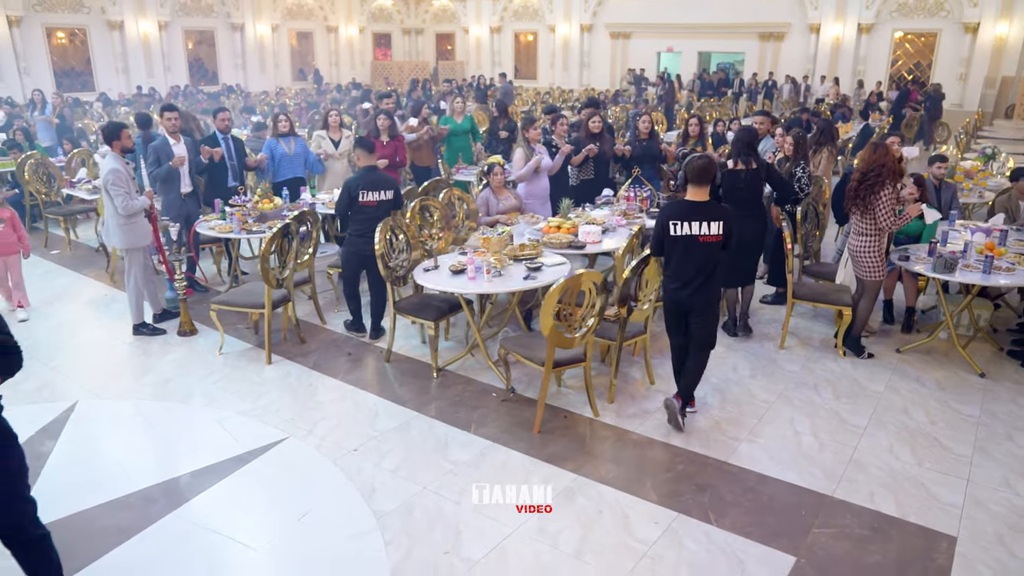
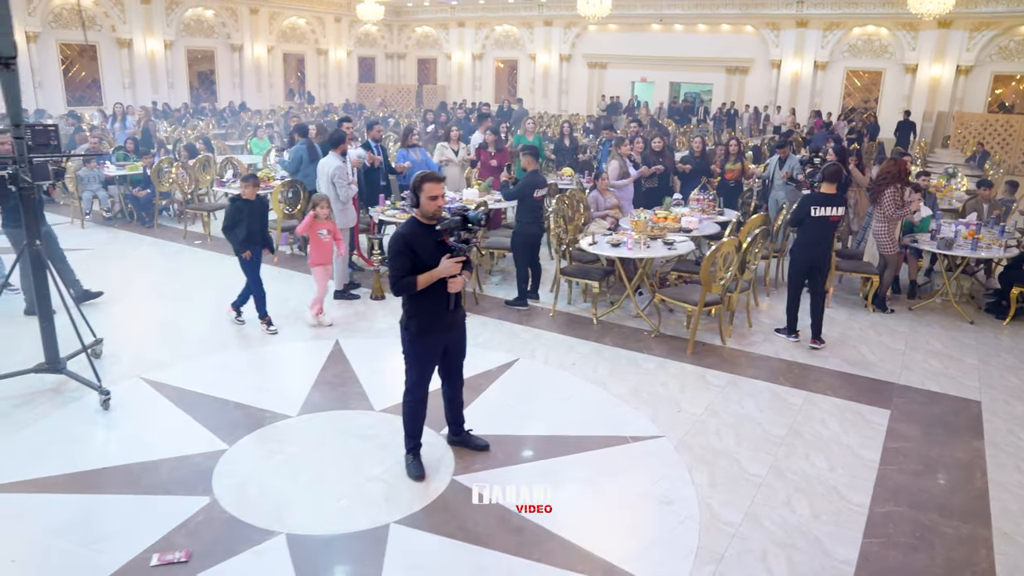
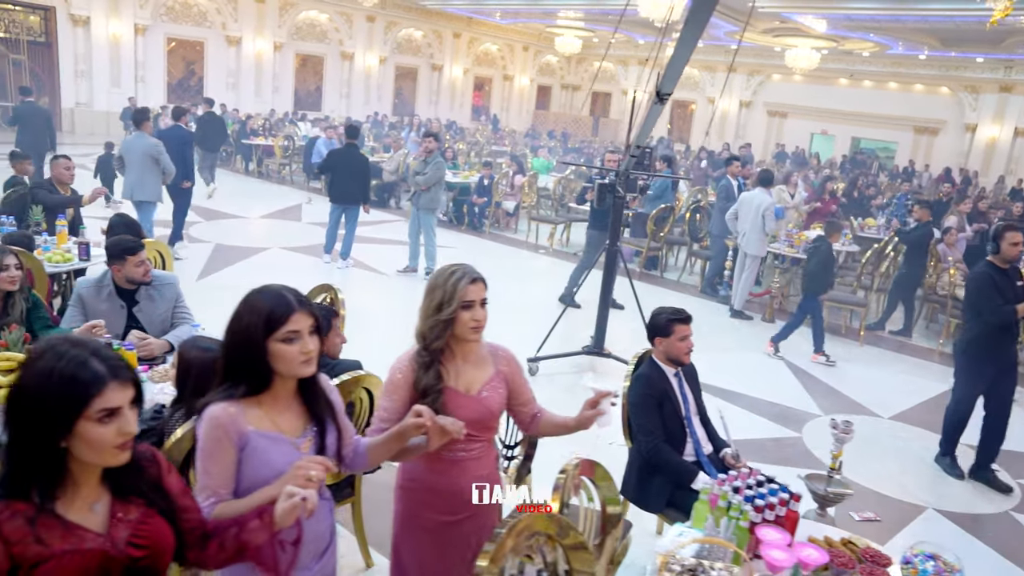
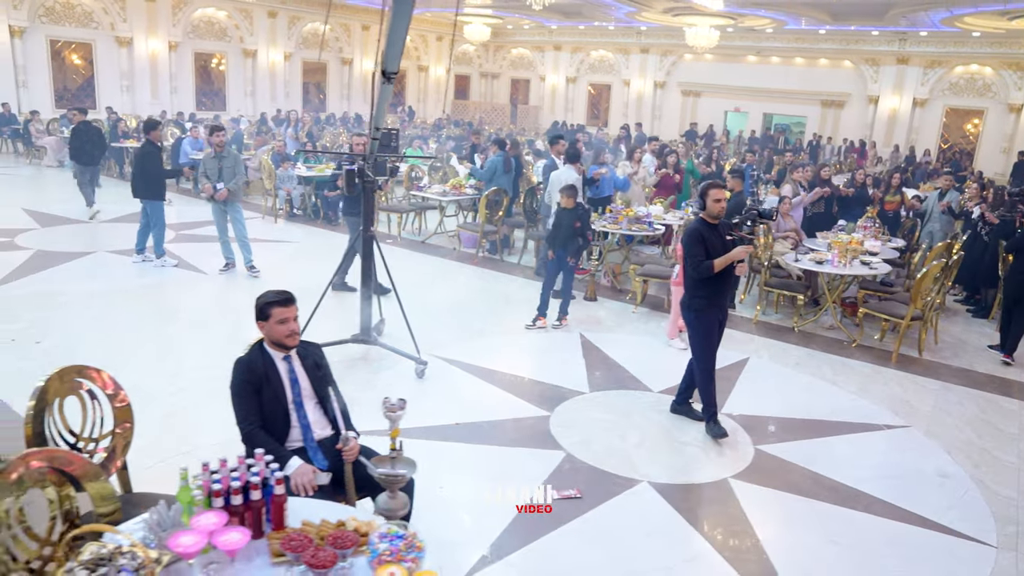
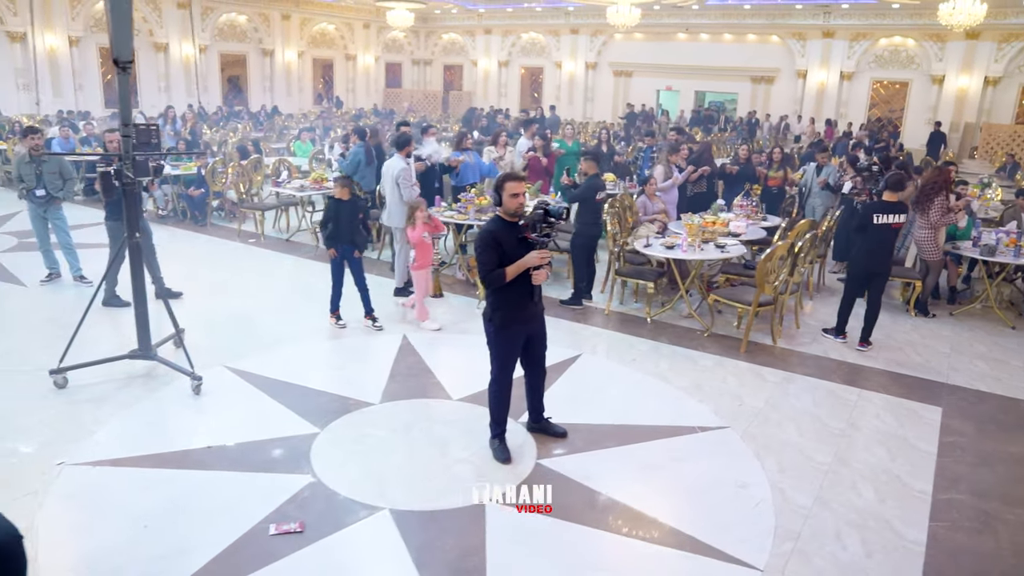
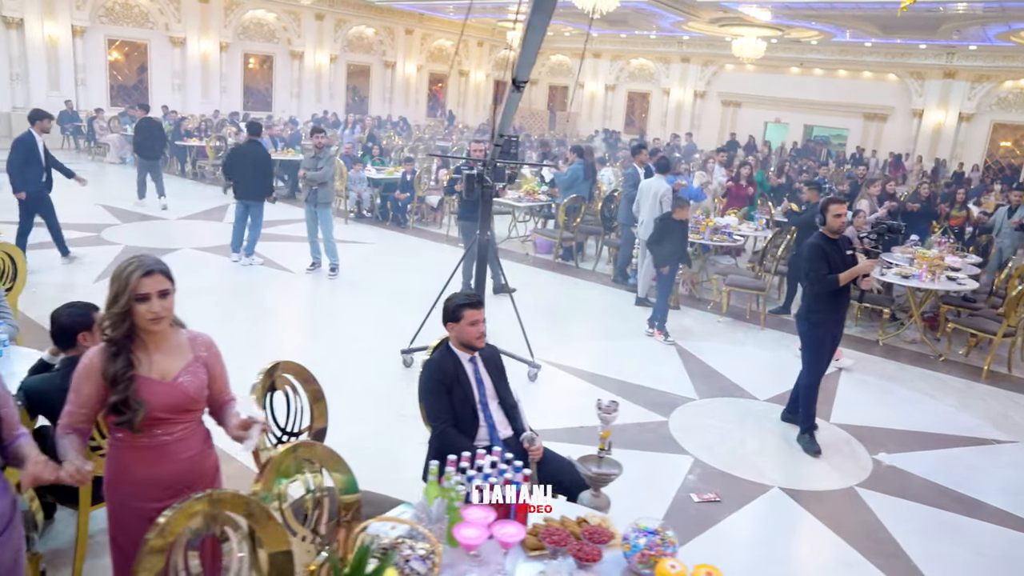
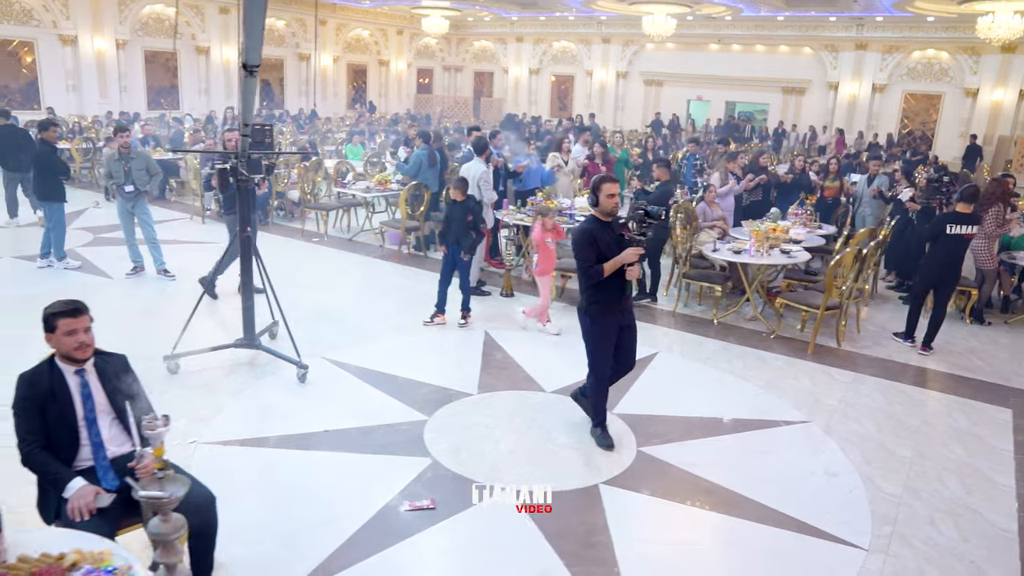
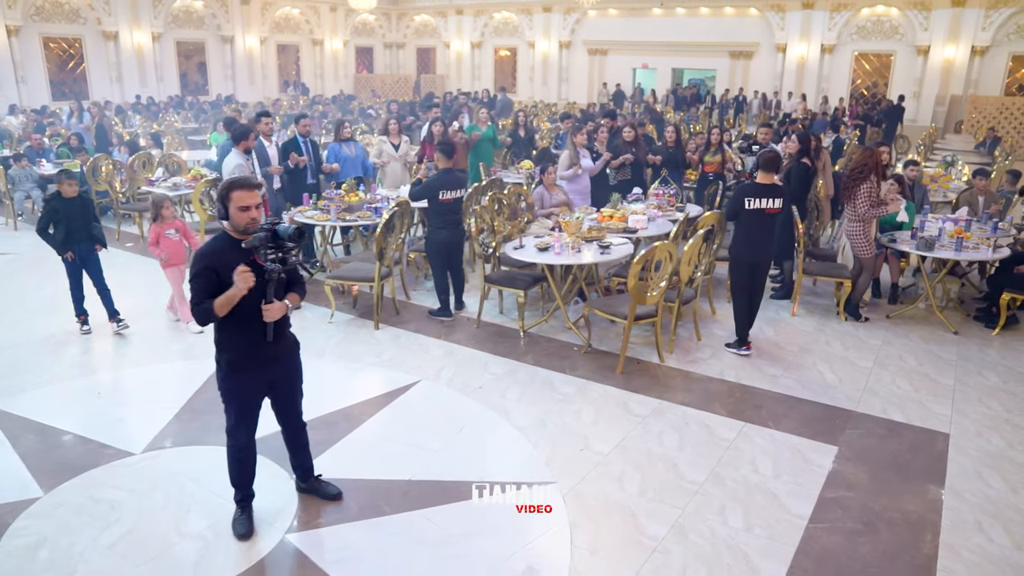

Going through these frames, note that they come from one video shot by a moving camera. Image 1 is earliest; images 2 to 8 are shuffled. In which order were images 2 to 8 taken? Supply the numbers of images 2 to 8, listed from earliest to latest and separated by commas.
8, 2, 5, 7, 4, 6, 3
